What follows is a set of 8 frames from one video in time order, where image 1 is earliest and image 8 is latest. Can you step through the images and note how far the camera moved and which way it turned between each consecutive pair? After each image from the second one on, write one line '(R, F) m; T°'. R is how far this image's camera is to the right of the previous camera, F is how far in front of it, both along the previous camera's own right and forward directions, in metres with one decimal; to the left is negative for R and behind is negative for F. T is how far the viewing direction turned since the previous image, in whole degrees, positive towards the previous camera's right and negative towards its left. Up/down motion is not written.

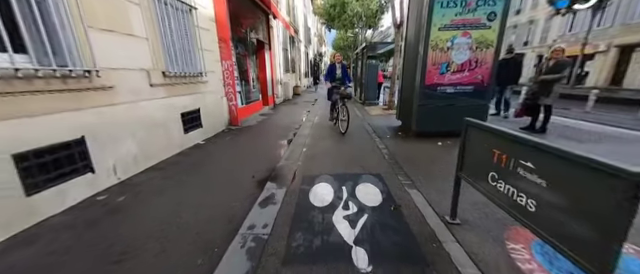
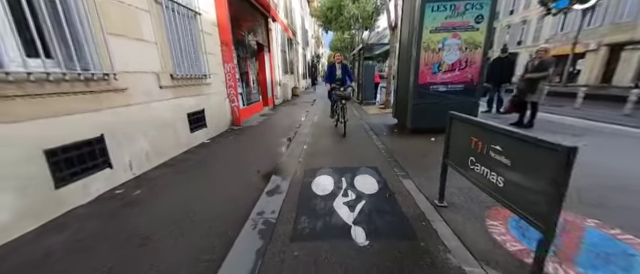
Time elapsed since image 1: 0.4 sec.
(0.0, -0.2) m; 0°
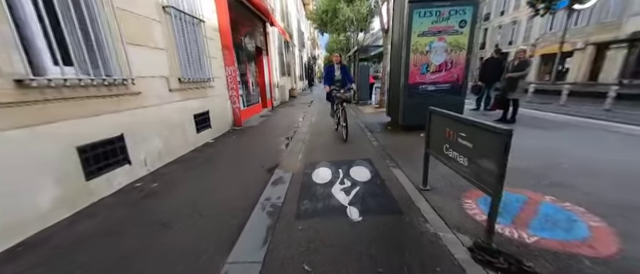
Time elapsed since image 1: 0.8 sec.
(0.0, -0.4) m; +1°
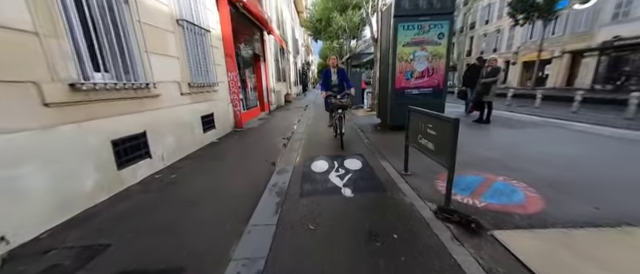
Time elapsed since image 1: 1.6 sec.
(-0.1, -0.5) m; +2°
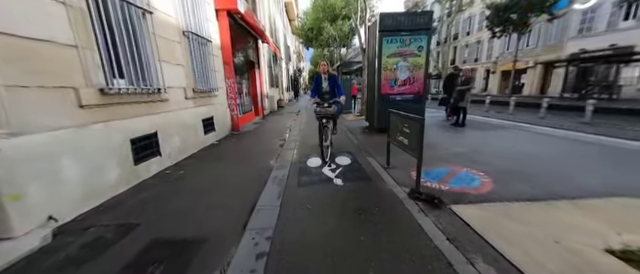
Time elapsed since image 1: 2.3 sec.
(-0.1, -0.5) m; +2°
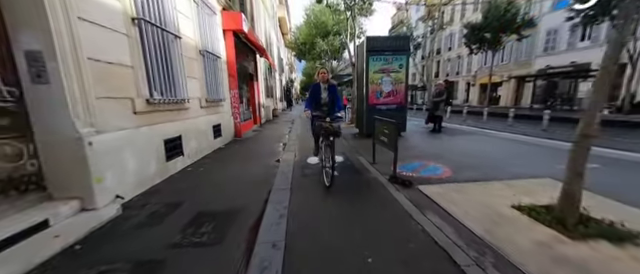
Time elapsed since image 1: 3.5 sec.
(-0.2, -0.9) m; +2°
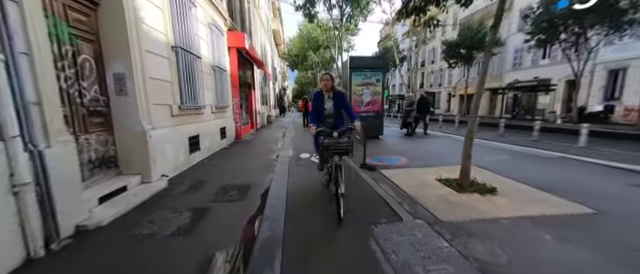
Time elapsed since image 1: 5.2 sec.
(0.0, -1.4) m; +2°
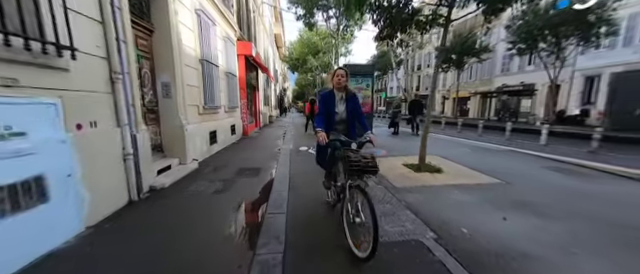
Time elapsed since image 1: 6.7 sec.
(+0.1, -1.3) m; 0°
